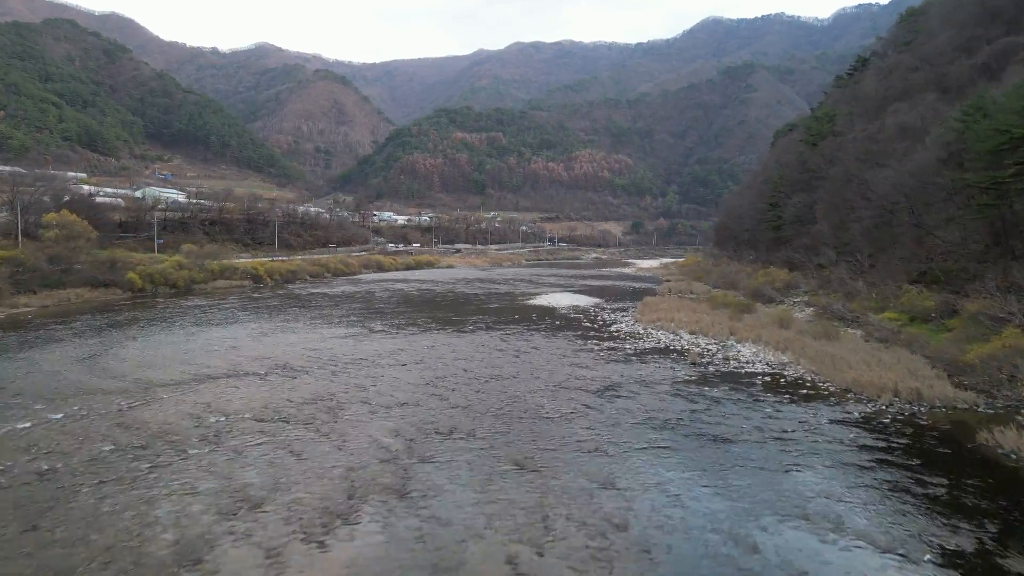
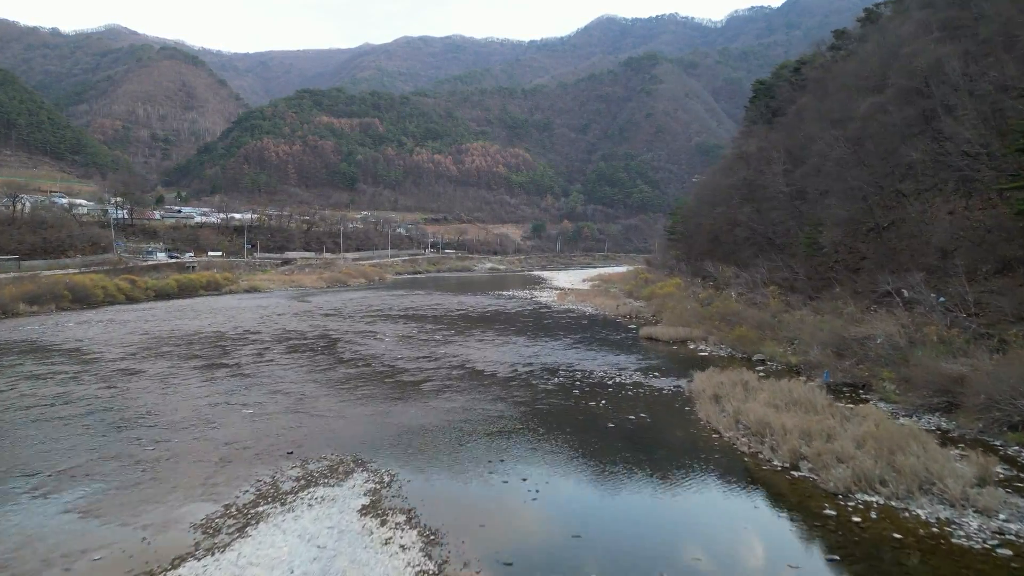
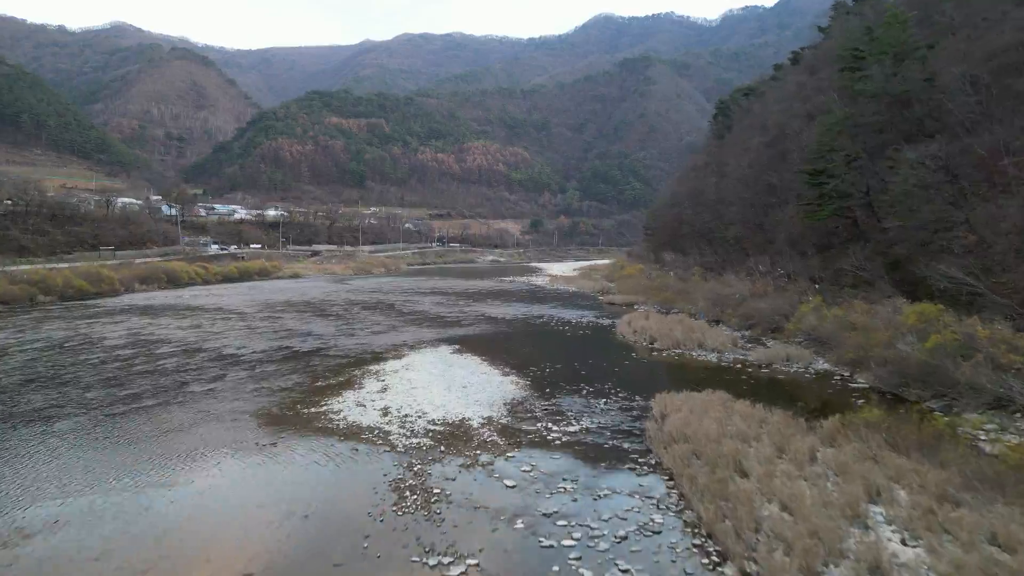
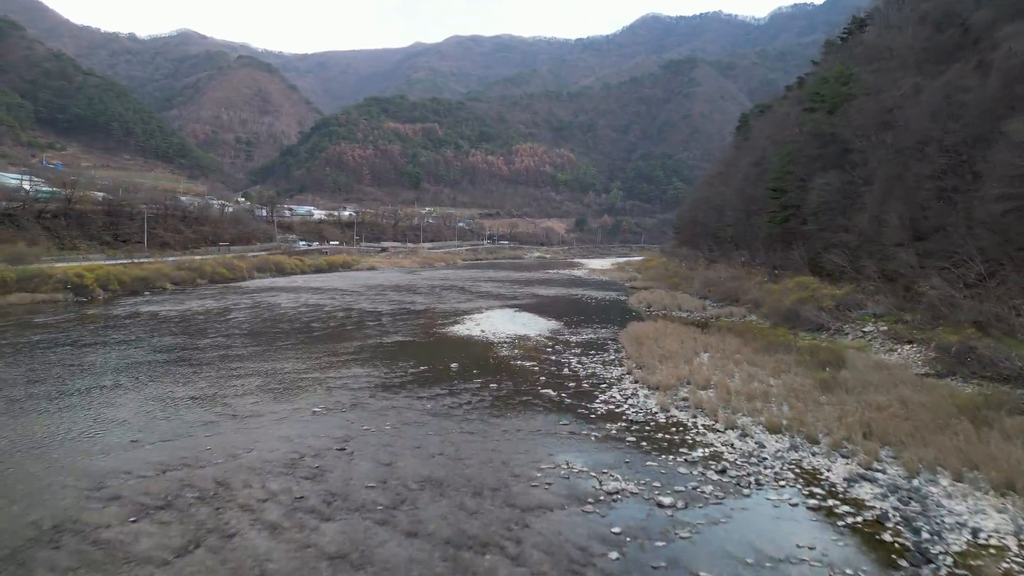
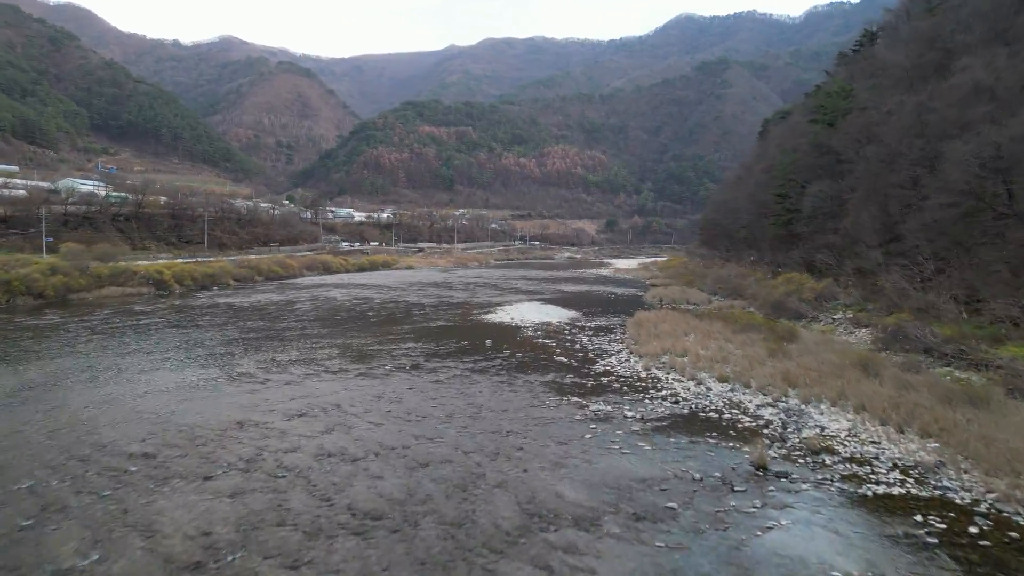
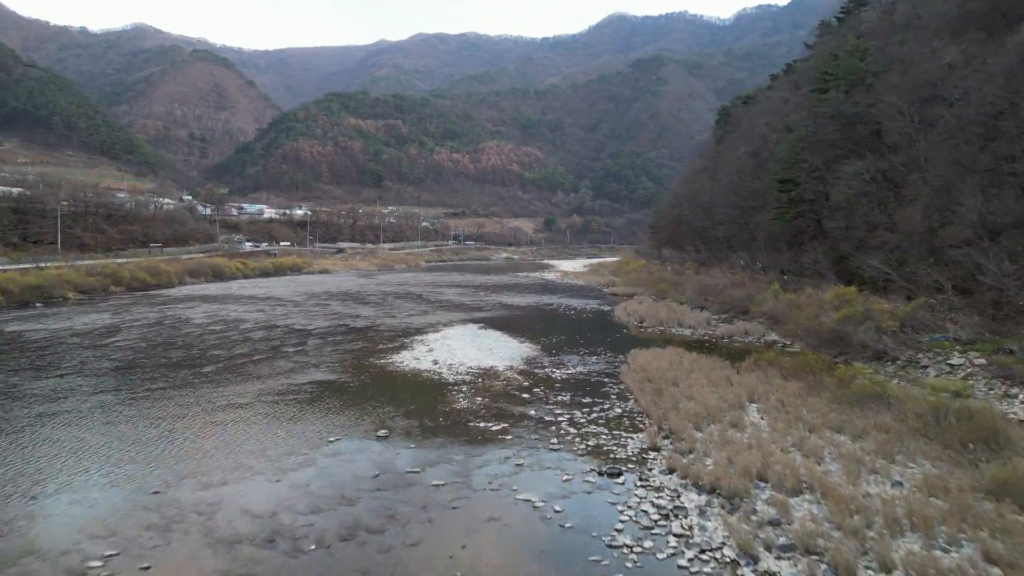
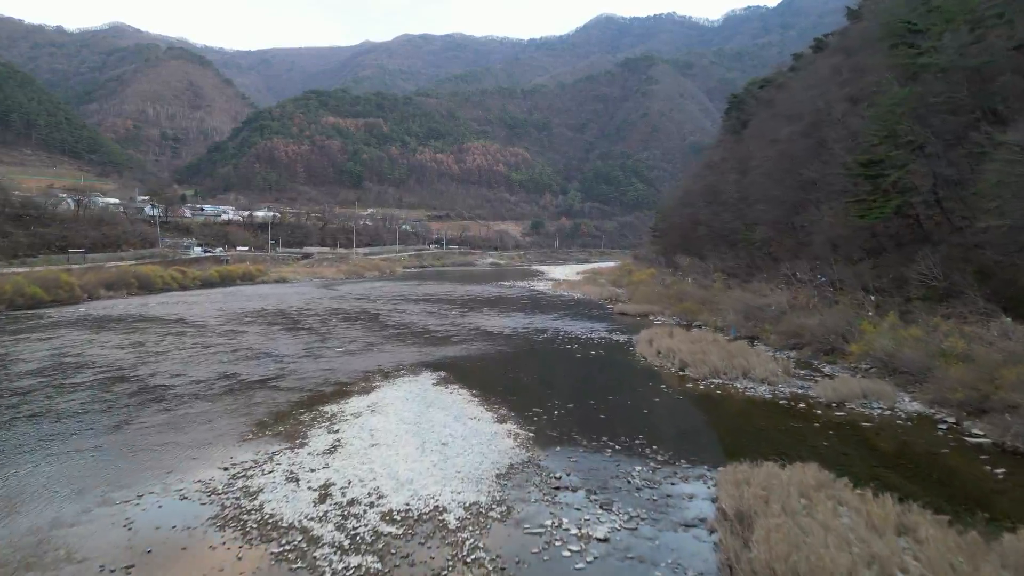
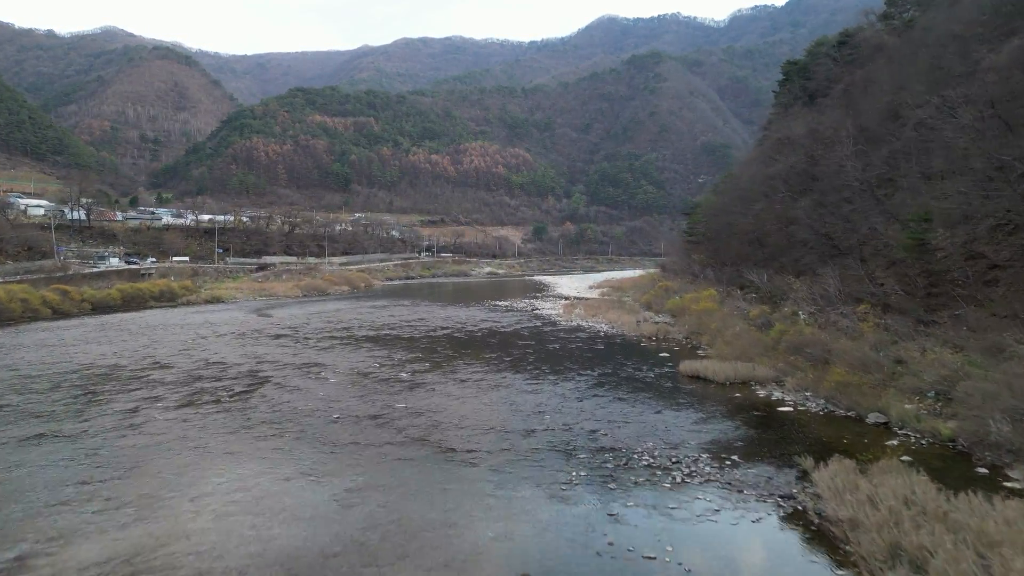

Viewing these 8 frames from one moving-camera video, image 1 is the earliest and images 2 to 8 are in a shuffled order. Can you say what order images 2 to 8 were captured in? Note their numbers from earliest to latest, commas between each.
5, 4, 6, 3, 7, 2, 8
